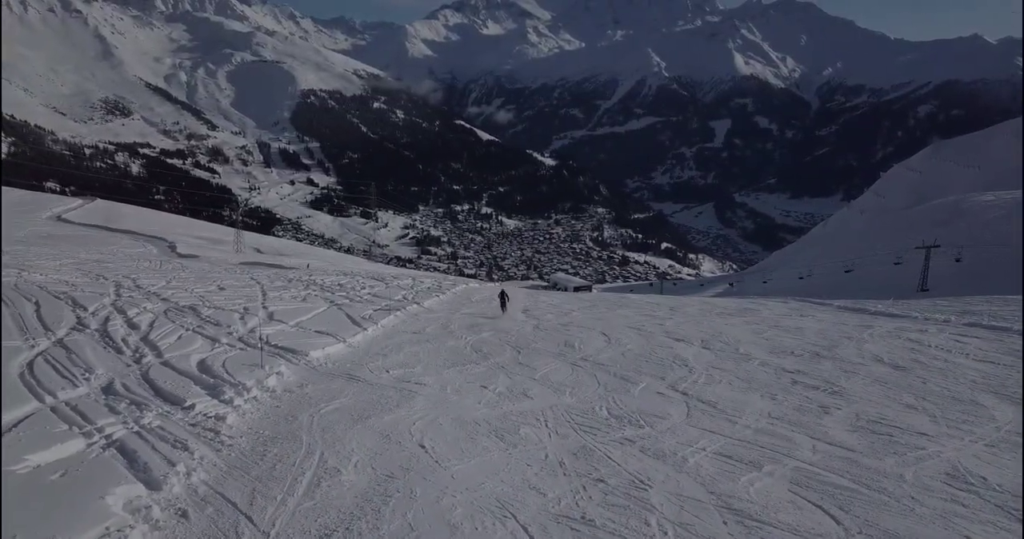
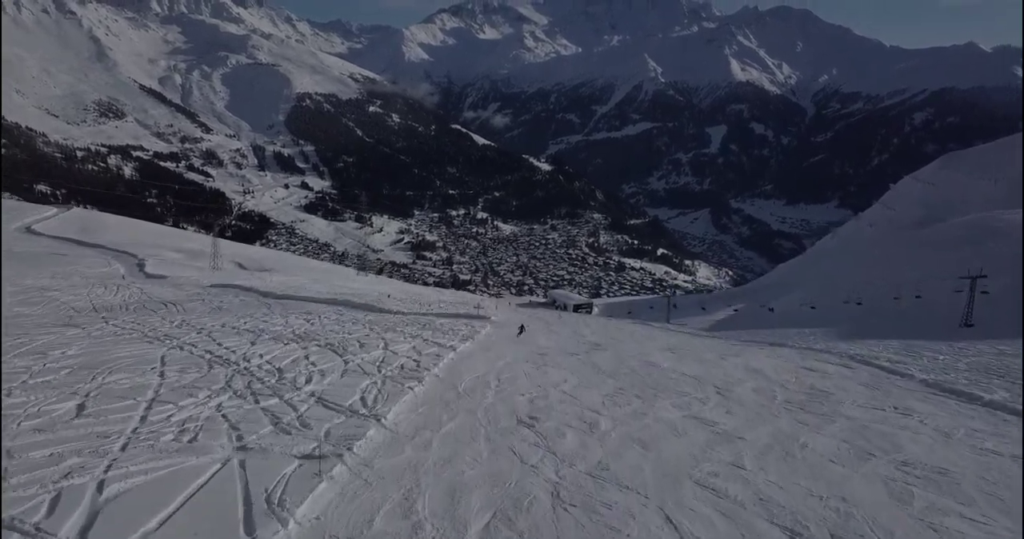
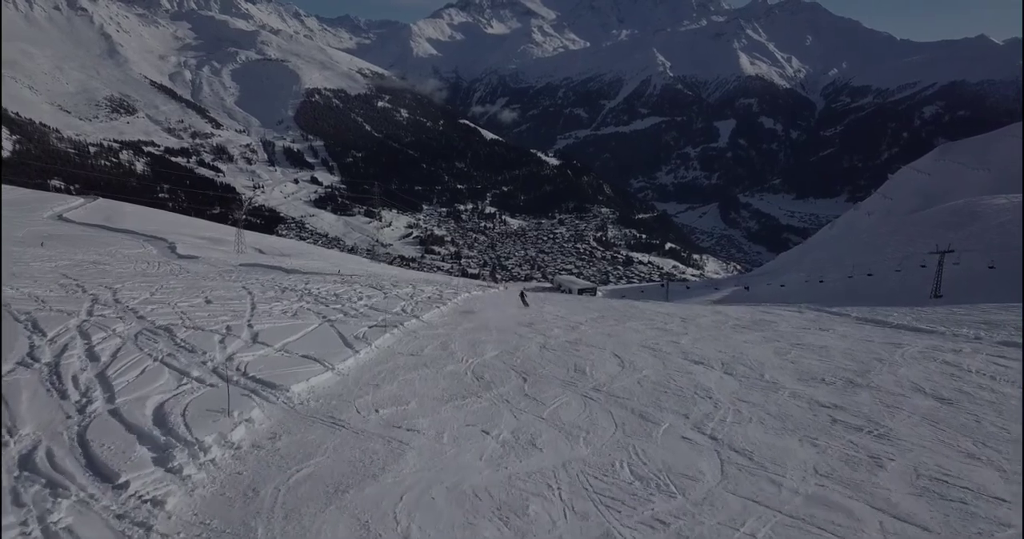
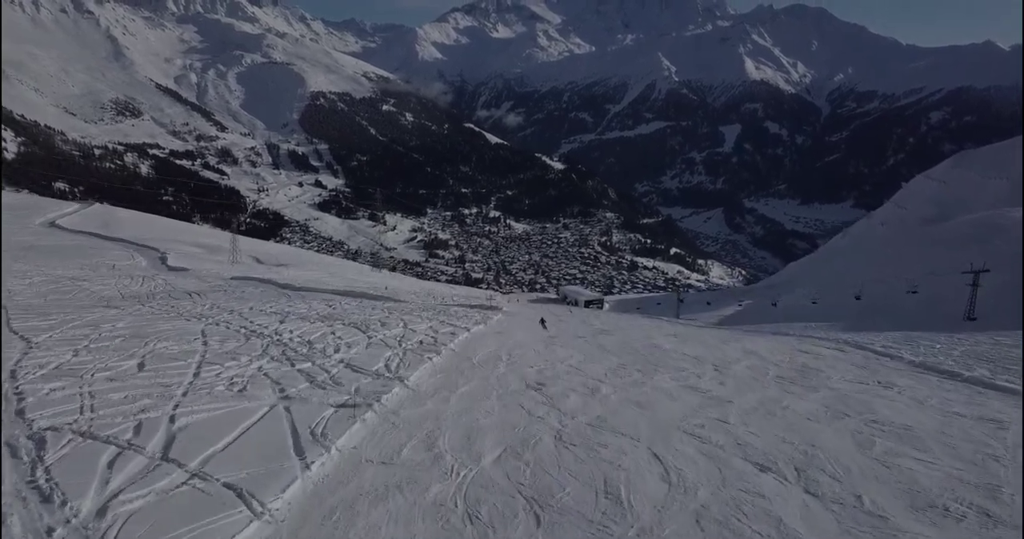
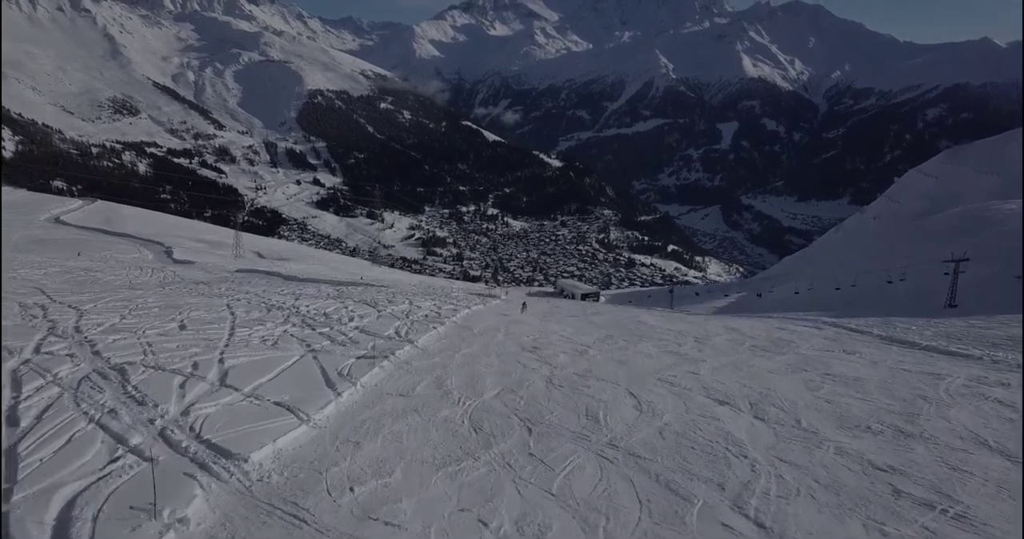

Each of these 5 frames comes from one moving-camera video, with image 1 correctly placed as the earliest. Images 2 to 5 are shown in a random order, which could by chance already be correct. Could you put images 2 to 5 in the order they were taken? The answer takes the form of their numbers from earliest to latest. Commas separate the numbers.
3, 5, 4, 2
